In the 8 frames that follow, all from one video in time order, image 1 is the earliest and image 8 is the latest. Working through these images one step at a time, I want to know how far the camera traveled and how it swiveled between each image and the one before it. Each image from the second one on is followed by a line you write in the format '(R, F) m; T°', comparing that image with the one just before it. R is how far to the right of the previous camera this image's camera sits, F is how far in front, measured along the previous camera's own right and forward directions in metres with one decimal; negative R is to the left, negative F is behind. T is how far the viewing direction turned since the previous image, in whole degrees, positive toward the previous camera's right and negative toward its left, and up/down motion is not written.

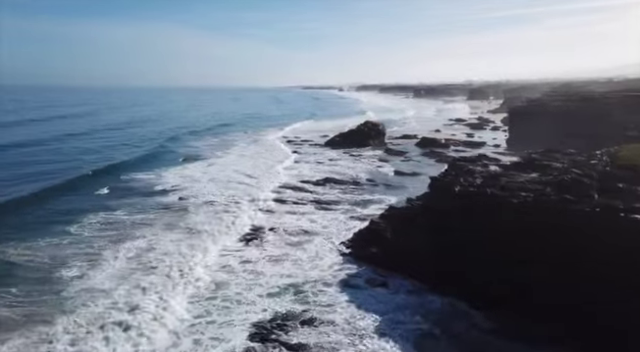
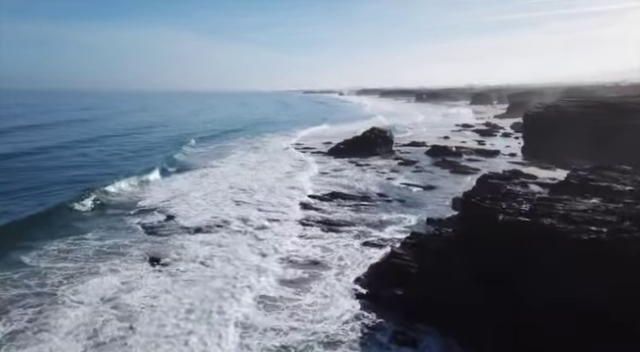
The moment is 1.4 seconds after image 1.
(-0.4, +3.1) m; 0°
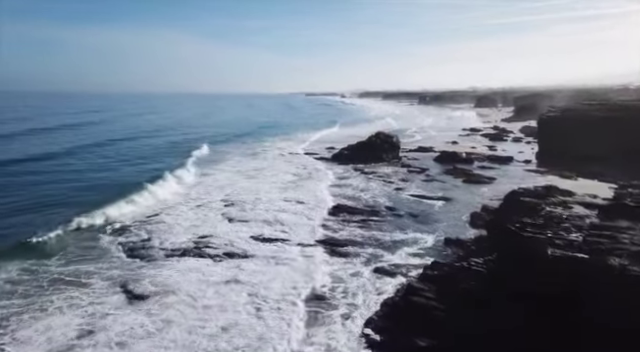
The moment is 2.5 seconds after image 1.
(-0.1, +2.6) m; 0°
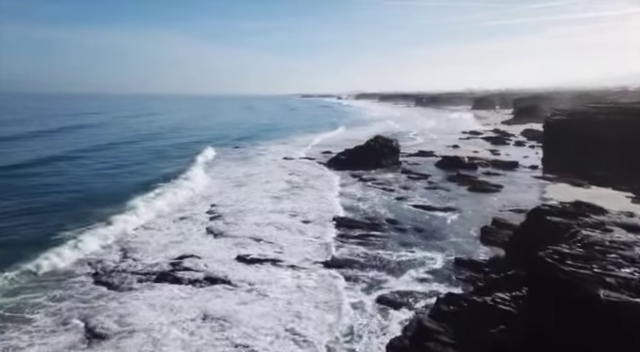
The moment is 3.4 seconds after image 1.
(0.0, +2.2) m; 0°
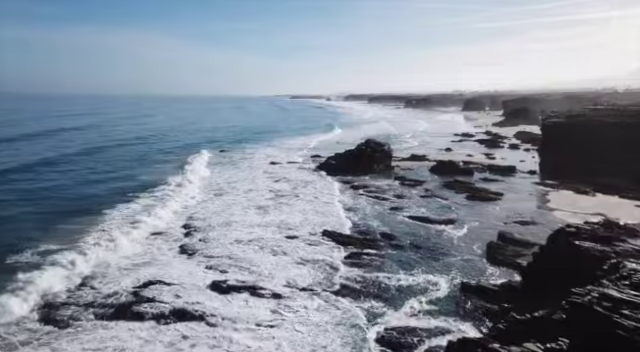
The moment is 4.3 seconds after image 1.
(+0.1, +2.3) m; +1°
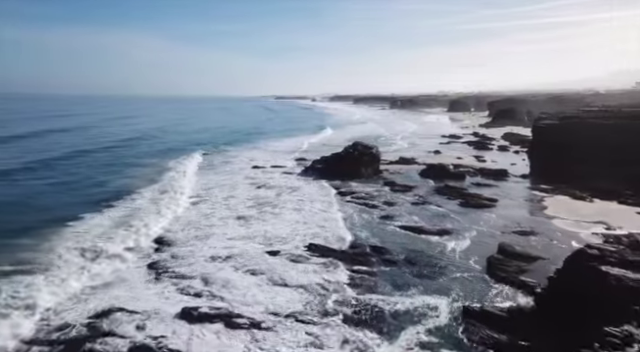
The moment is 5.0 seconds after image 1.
(0.0, +1.8) m; +2°
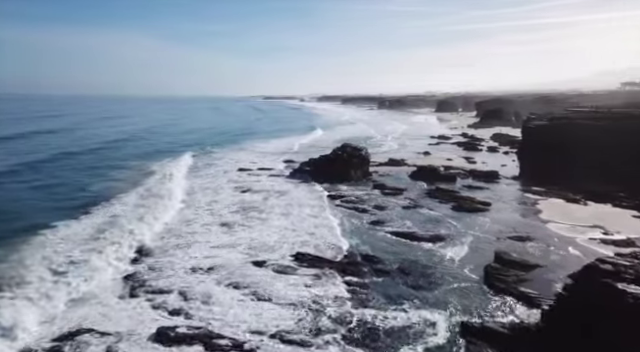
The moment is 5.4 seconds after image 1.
(0.0, +1.0) m; +2°
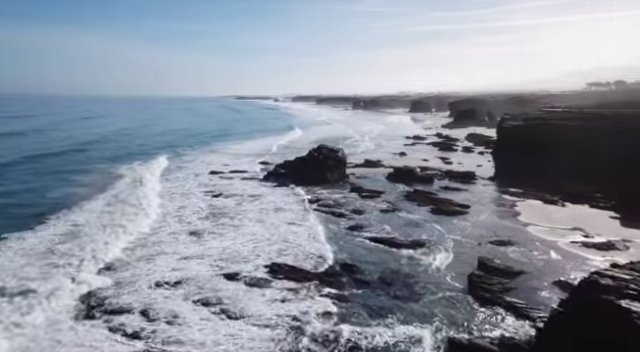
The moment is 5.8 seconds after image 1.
(0.0, +1.0) m; +3°
